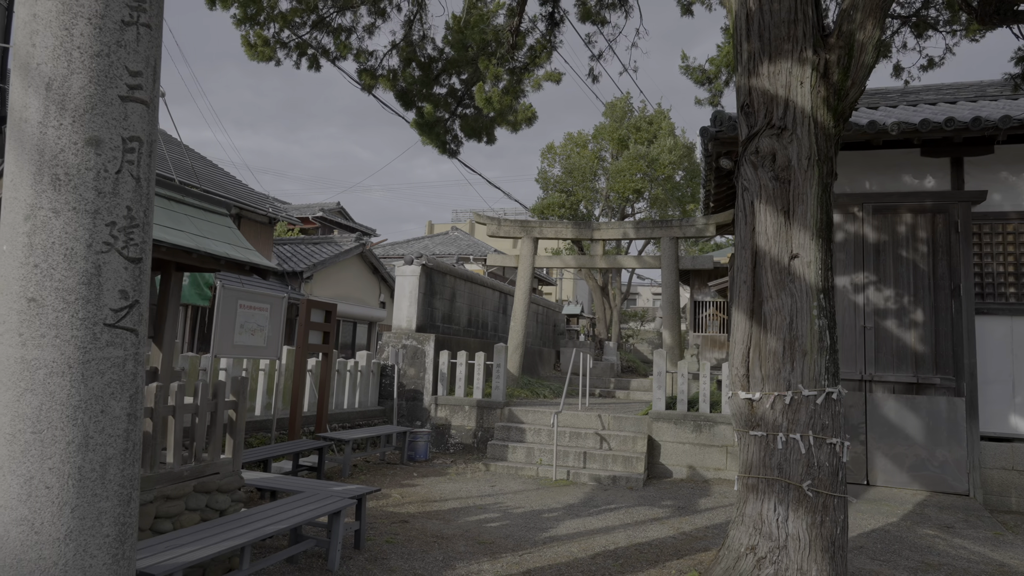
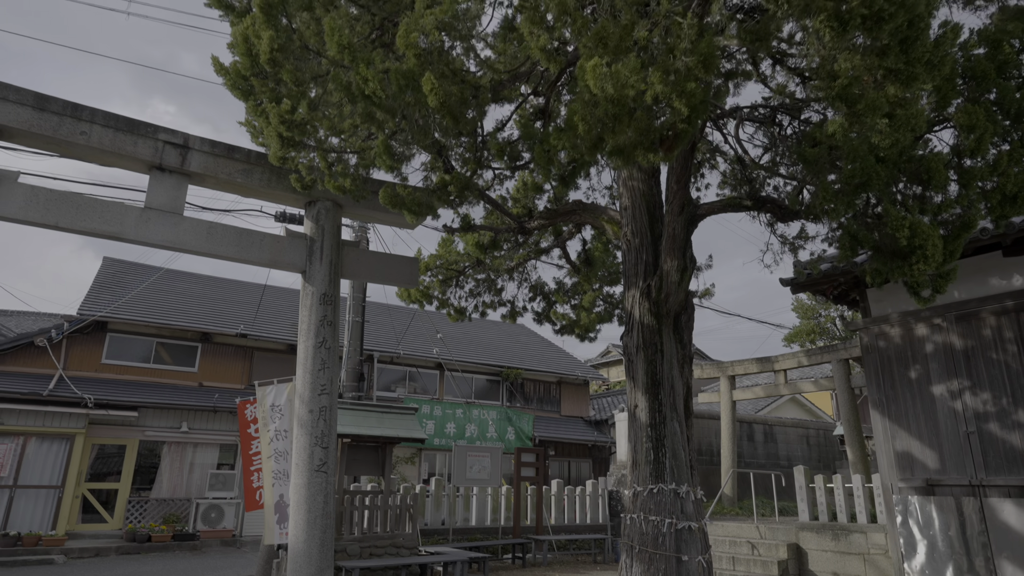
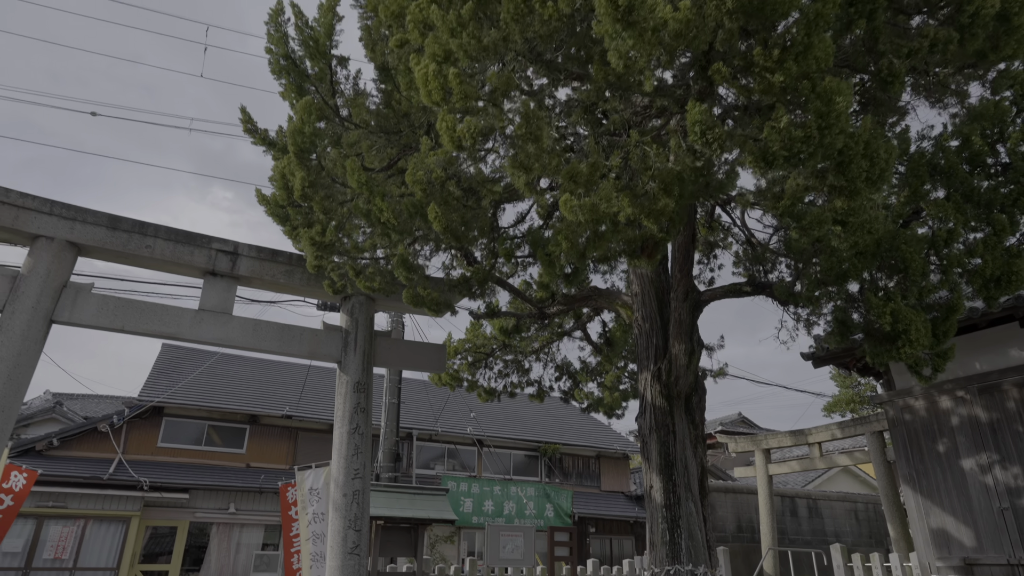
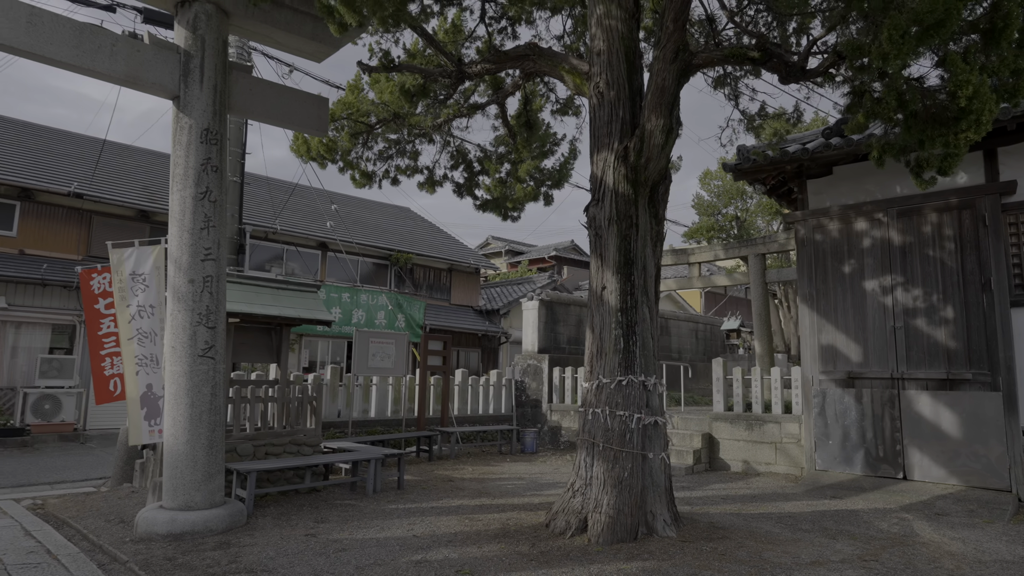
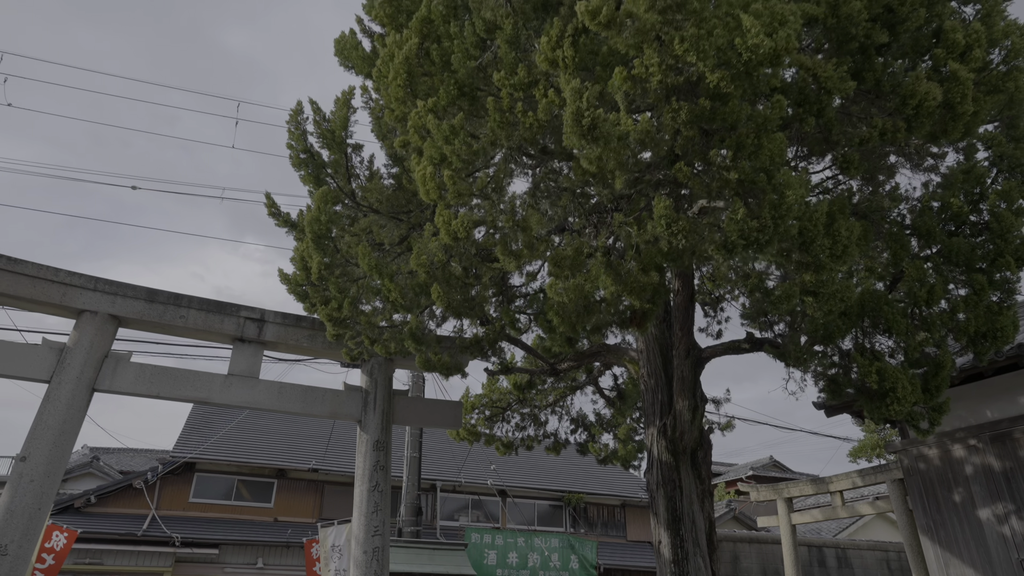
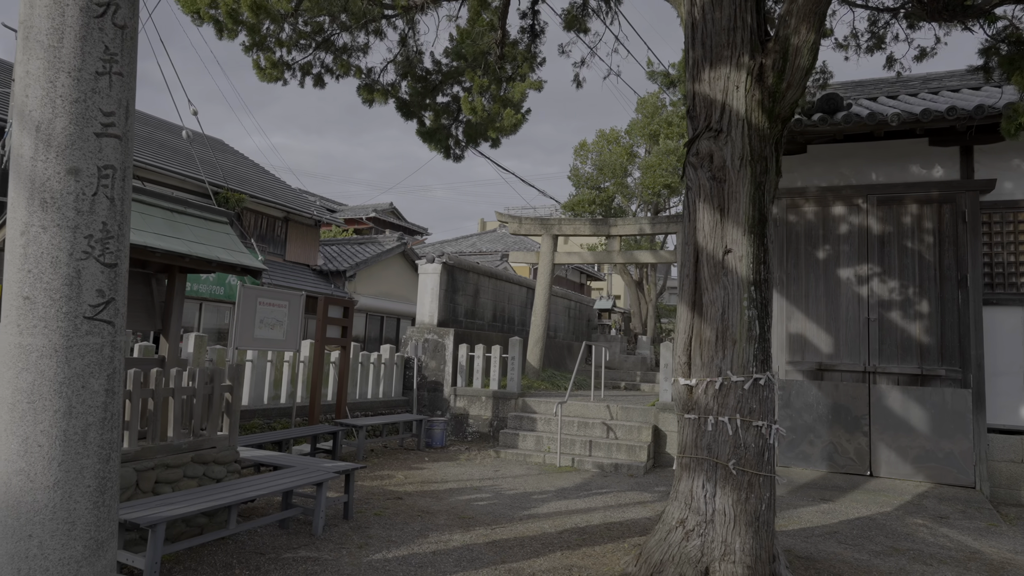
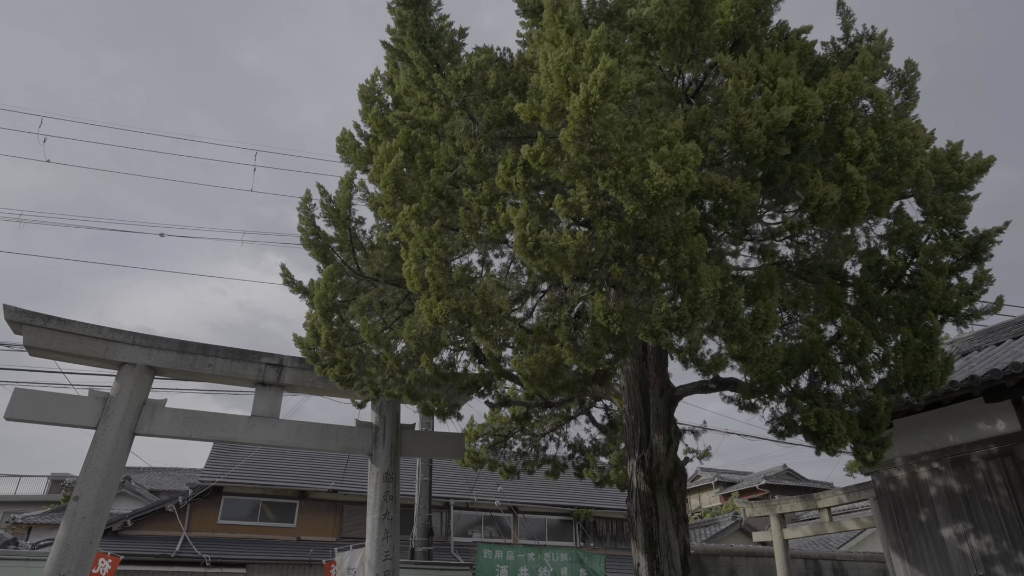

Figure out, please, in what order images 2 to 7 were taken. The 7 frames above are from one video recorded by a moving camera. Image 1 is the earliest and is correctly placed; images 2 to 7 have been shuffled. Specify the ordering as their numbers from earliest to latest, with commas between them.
6, 4, 2, 3, 5, 7
